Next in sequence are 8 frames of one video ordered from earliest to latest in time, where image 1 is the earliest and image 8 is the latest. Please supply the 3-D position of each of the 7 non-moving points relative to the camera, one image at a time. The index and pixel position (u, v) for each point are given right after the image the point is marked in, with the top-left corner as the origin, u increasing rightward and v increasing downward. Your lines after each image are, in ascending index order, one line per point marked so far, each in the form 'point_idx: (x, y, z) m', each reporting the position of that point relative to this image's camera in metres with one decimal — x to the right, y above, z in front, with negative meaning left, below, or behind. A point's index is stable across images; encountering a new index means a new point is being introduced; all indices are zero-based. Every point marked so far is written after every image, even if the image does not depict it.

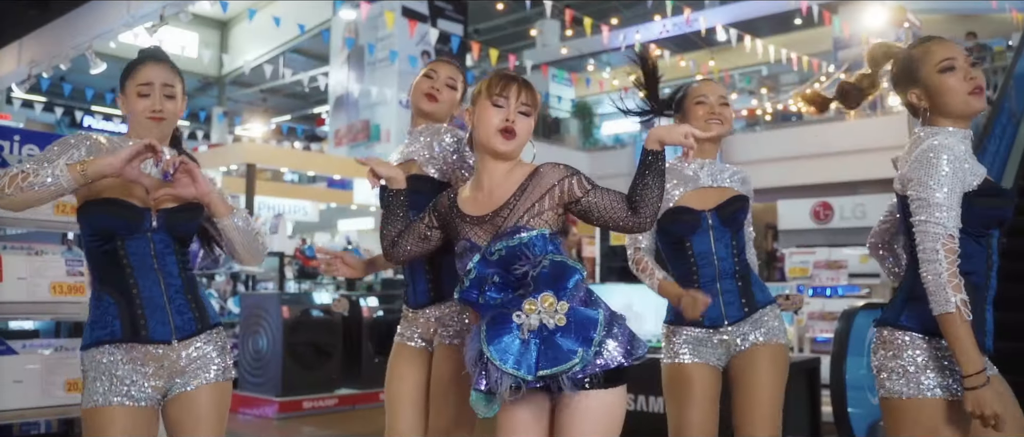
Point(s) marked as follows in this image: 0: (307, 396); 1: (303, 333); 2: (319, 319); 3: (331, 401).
0: (-1.5, -1.3, +6.0) m
1: (-1.6, -0.9, +6.2) m
2: (-1.5, -0.8, +6.3) m
3: (-1.3, -1.4, +6.2) m
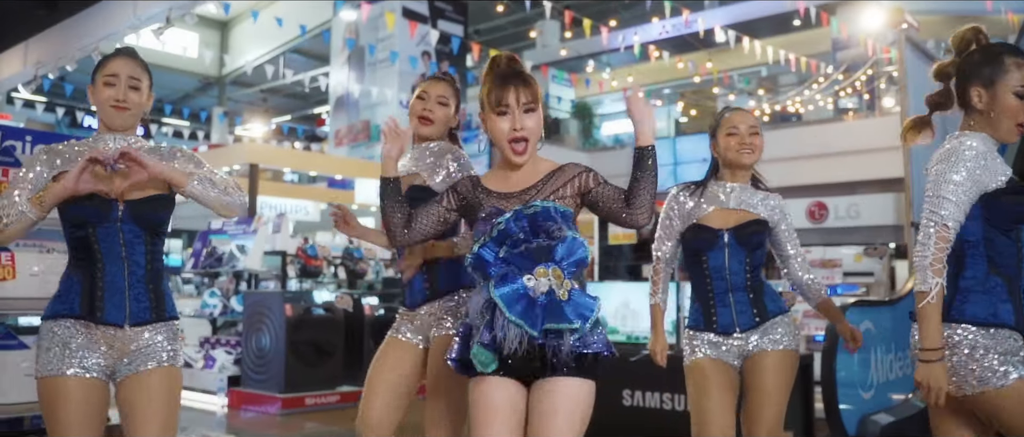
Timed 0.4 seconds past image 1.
0: (-1.5, -1.3, +6.1) m
1: (-1.6, -0.8, +6.2) m
2: (-1.5, -0.7, +6.4) m
3: (-1.3, -1.3, +6.2) m
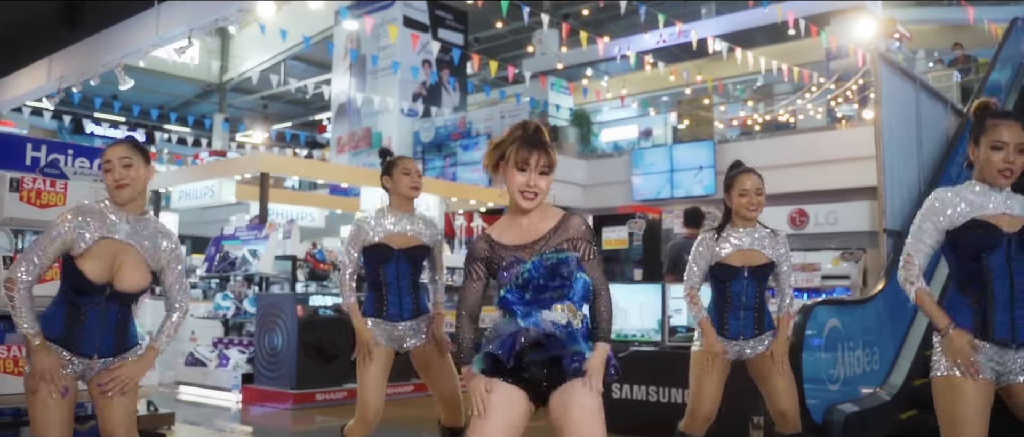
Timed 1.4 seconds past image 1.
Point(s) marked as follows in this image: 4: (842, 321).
0: (-1.5, -1.3, +6.4) m
1: (-1.6, -0.9, +6.6) m
2: (-1.5, -0.8, +6.7) m
3: (-1.4, -1.4, +6.6) m
4: (+1.7, -0.5, +4.4) m
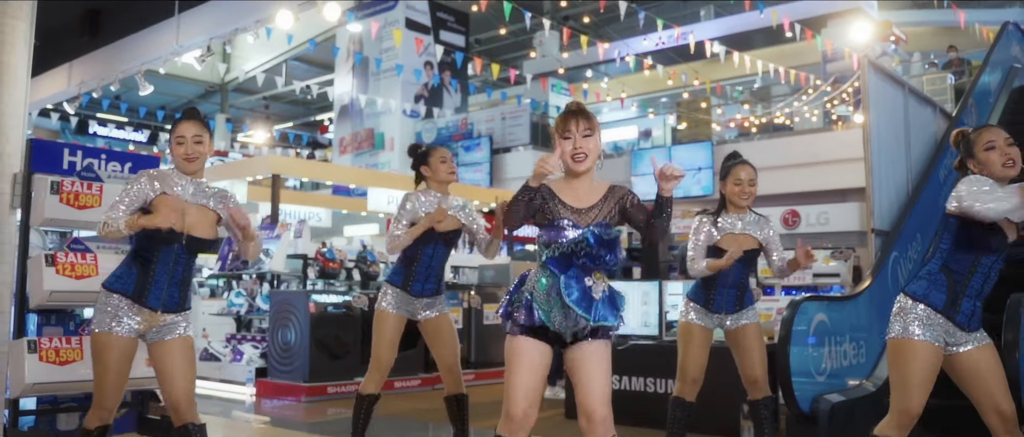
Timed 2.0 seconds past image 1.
0: (-1.5, -1.3, +6.7) m
1: (-1.5, -0.9, +6.8) m
2: (-1.5, -0.8, +6.9) m
3: (-1.3, -1.4, +6.8) m
4: (+1.7, -0.5, +4.7) m
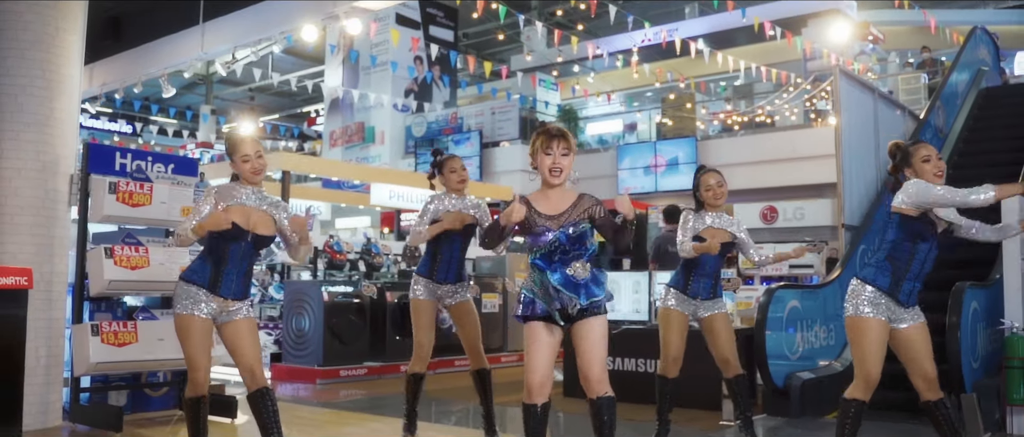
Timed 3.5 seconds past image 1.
0: (-1.5, -1.3, +7.1) m
1: (-1.6, -0.8, +7.2) m
2: (-1.5, -0.7, +7.3) m
3: (-1.4, -1.3, +7.2) m
4: (+1.8, -0.5, +5.1) m
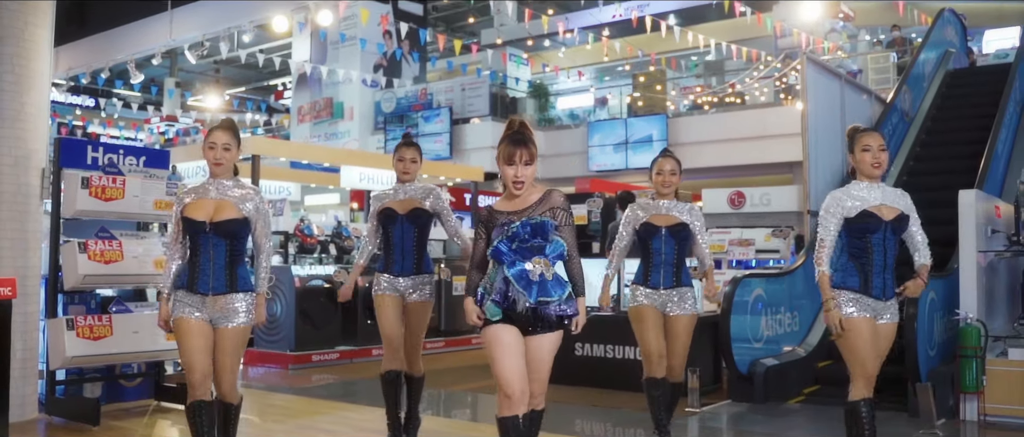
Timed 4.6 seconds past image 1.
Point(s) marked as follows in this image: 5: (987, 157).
0: (-1.7, -1.1, +7.1) m
1: (-1.8, -0.7, +7.2) m
2: (-1.7, -0.6, +7.3) m
3: (-1.6, -1.2, +7.2) m
4: (+1.6, -0.4, +5.2) m
5: (+4.3, +0.6, +7.7) m
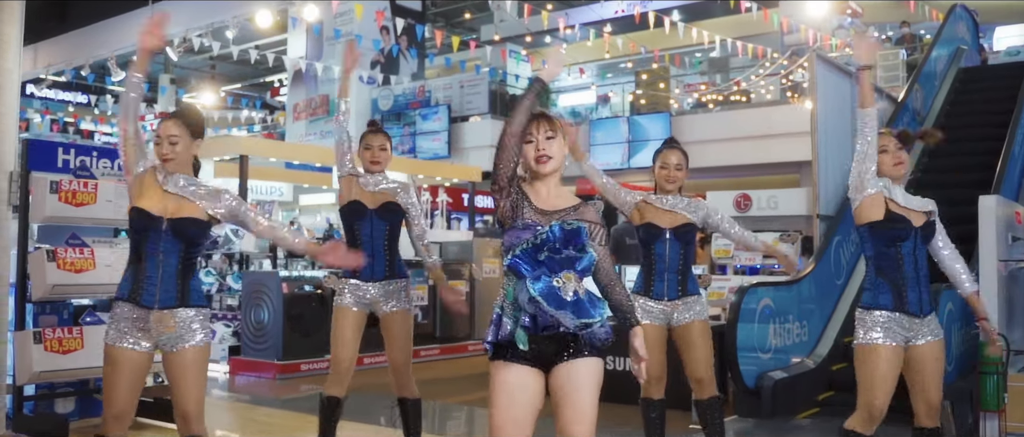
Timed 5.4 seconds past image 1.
0: (-1.7, -1.2, +6.7) m
1: (-1.8, -0.7, +6.8) m
2: (-1.7, -0.6, +6.9) m
3: (-1.6, -1.2, +6.9) m
4: (+1.6, -0.5, +4.9) m
5: (+4.3, +0.5, +7.3) m
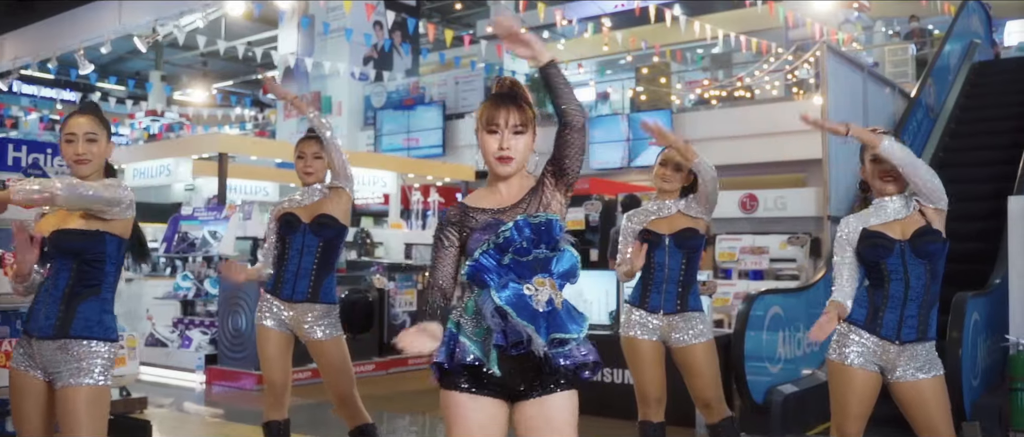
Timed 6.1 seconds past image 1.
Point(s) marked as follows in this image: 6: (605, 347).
0: (-1.7, -1.2, +6.2) m
1: (-1.8, -0.8, +6.3) m
2: (-1.8, -0.7, +6.4) m
3: (-1.6, -1.3, +6.3) m
4: (+1.6, -0.5, +4.4) m
5: (+4.3, +0.5, +6.8) m
6: (+0.7, -0.8, +5.1) m
